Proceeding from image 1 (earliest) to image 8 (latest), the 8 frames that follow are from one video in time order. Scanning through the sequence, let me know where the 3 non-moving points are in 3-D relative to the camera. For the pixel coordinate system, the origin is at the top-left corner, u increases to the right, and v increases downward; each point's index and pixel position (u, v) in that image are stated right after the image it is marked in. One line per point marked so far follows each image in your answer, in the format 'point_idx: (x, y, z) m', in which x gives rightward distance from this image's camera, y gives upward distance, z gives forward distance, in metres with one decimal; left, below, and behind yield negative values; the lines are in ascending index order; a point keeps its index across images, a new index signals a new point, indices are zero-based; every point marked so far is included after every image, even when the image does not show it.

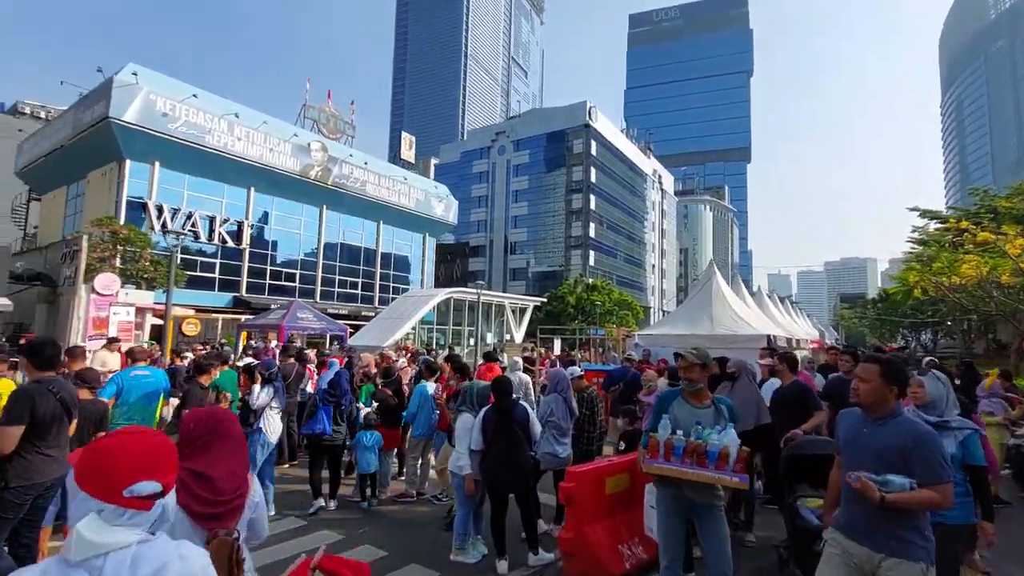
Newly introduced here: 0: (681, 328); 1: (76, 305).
0: (+4.5, -1.1, +13.4) m
1: (-15.9, -0.6, +18.6) m
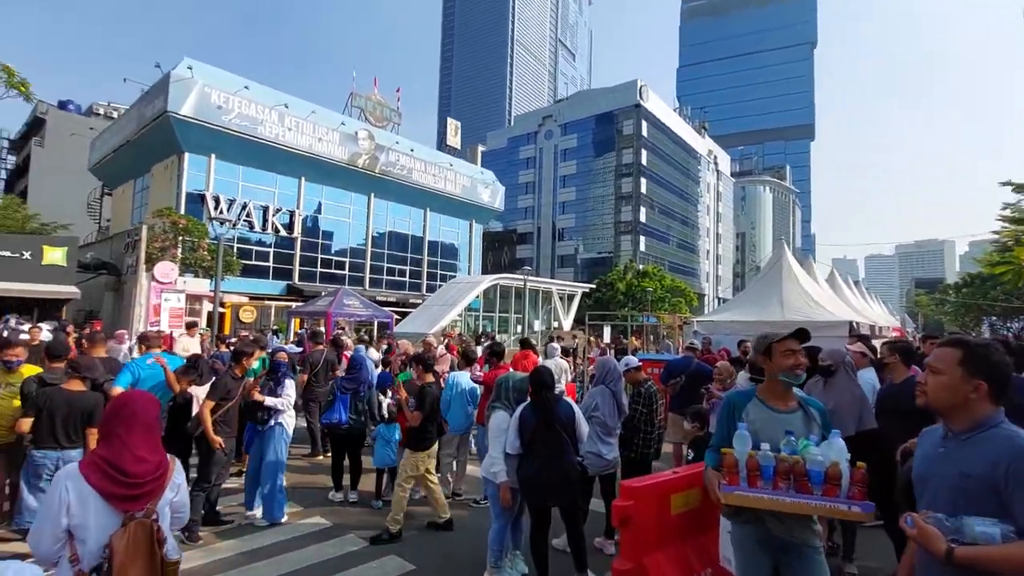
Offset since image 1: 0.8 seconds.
0: (+5.6, -0.6, +12.1) m
1: (-14.1, -0.2, +19.3) m
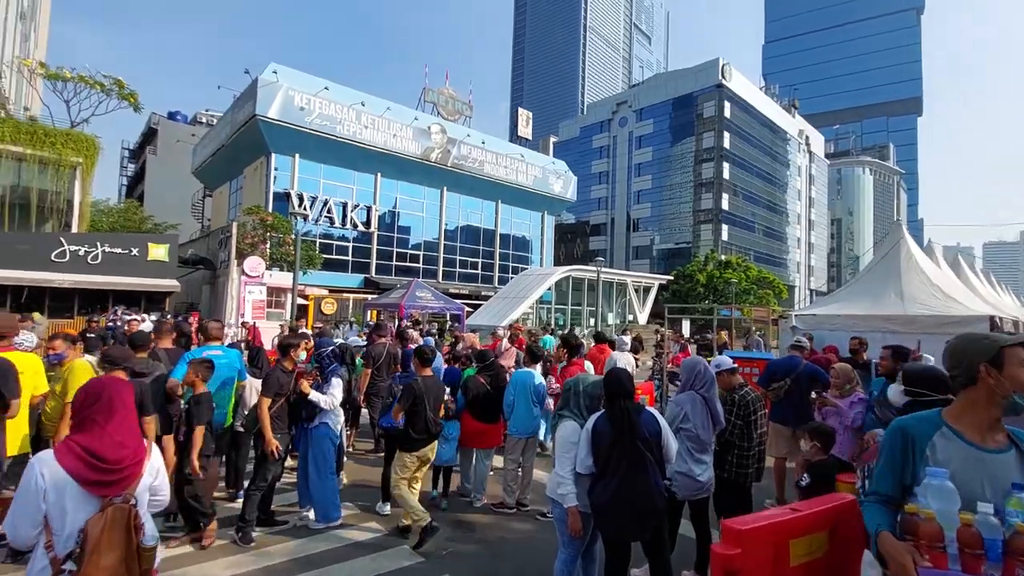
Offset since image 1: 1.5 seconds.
0: (+7.2, -0.4, +10.6) m
1: (-11.4, +0.1, +20.4) m
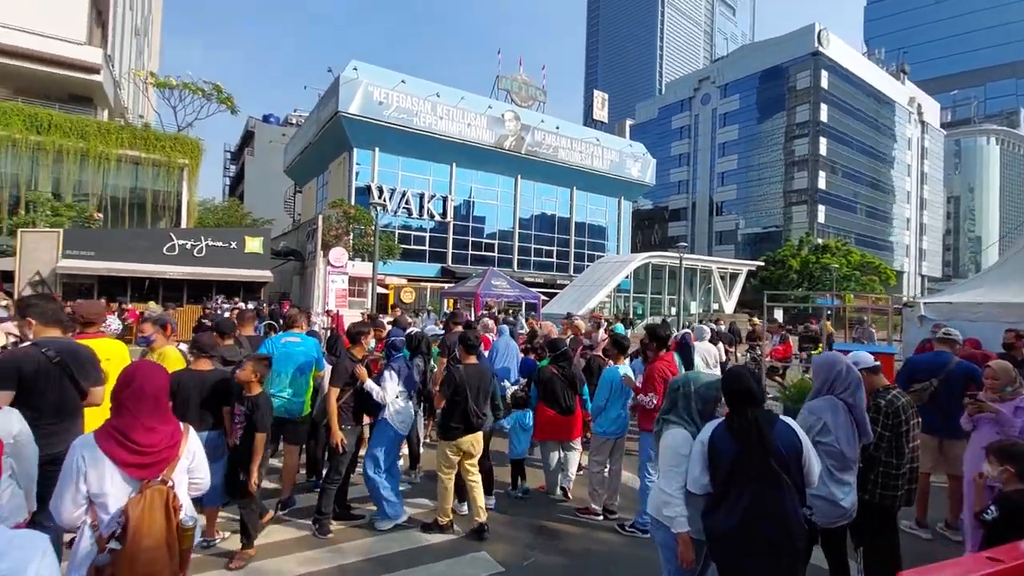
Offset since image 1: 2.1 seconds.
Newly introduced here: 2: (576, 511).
0: (+8.7, -0.1, +8.9) m
1: (-8.2, +0.5, +21.4) m
2: (+0.7, -2.3, +5.3) m
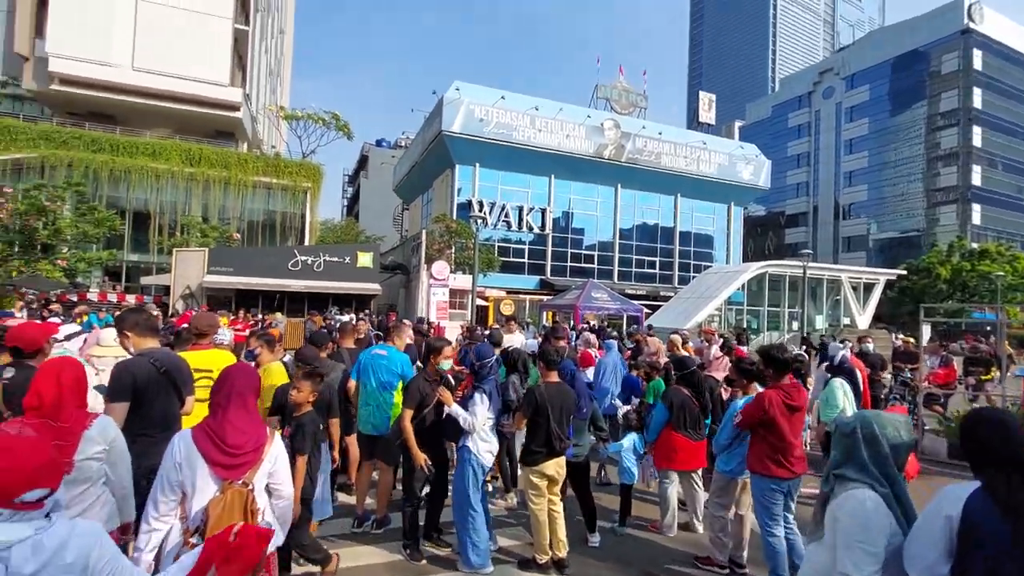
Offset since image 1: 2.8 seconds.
0: (+10.2, -0.2, +6.7) m
1: (-4.0, 0.0, +22.1) m
2: (+1.6, -2.4, +4.6) m
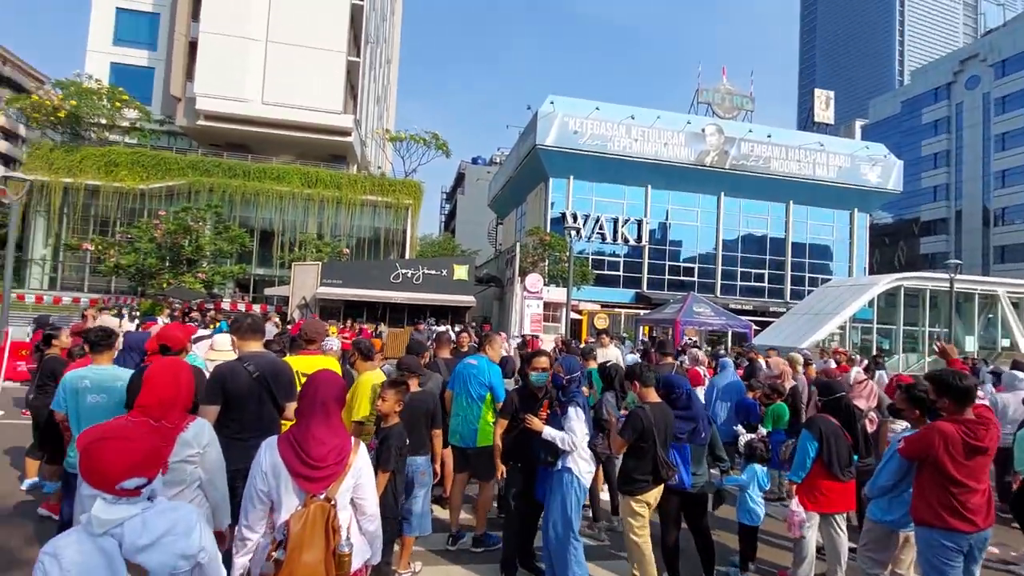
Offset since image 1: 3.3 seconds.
0: (+11.2, -0.4, +4.4) m
1: (+0.1, -0.6, +22.2) m
2: (+2.4, -2.5, +3.8) m
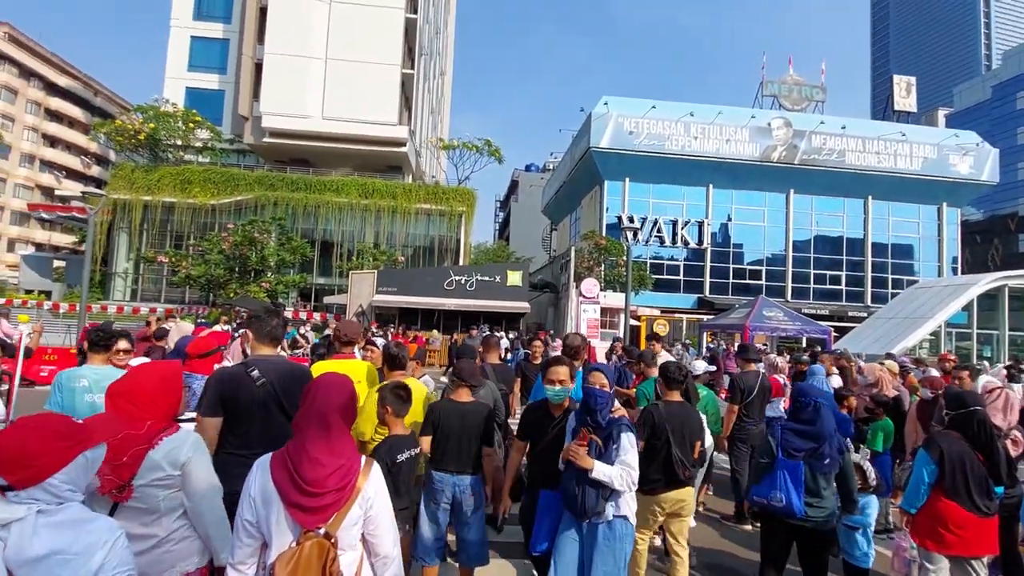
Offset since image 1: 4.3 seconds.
0: (+11.6, -0.2, +2.6) m
1: (+2.4, -0.8, +21.5) m
2: (+2.8, -2.4, +2.9) m
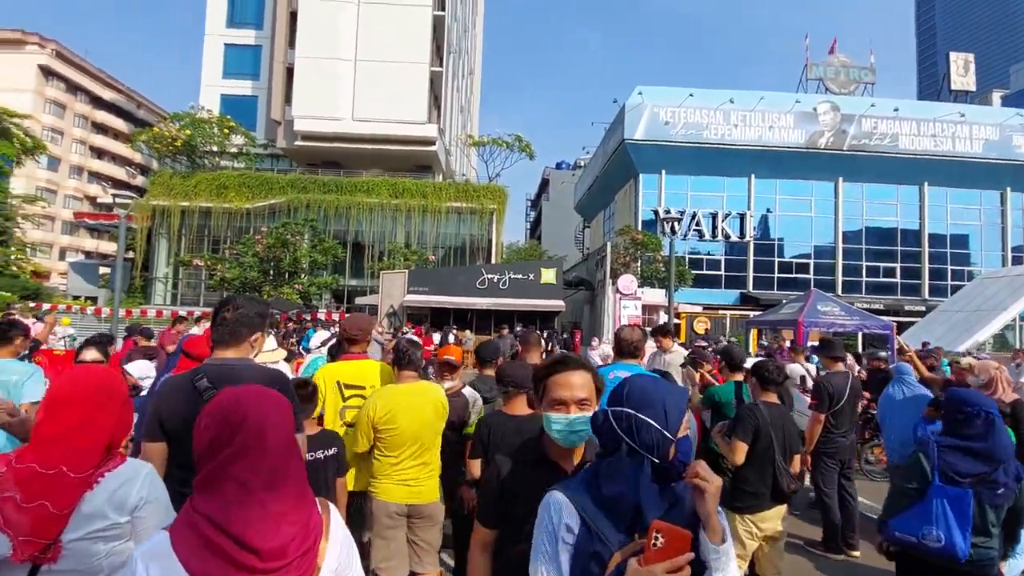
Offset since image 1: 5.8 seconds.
0: (+11.8, +0.1, +1.2) m
1: (+3.8, -0.7, +20.6) m
2: (+3.1, -2.3, +2.1) m
